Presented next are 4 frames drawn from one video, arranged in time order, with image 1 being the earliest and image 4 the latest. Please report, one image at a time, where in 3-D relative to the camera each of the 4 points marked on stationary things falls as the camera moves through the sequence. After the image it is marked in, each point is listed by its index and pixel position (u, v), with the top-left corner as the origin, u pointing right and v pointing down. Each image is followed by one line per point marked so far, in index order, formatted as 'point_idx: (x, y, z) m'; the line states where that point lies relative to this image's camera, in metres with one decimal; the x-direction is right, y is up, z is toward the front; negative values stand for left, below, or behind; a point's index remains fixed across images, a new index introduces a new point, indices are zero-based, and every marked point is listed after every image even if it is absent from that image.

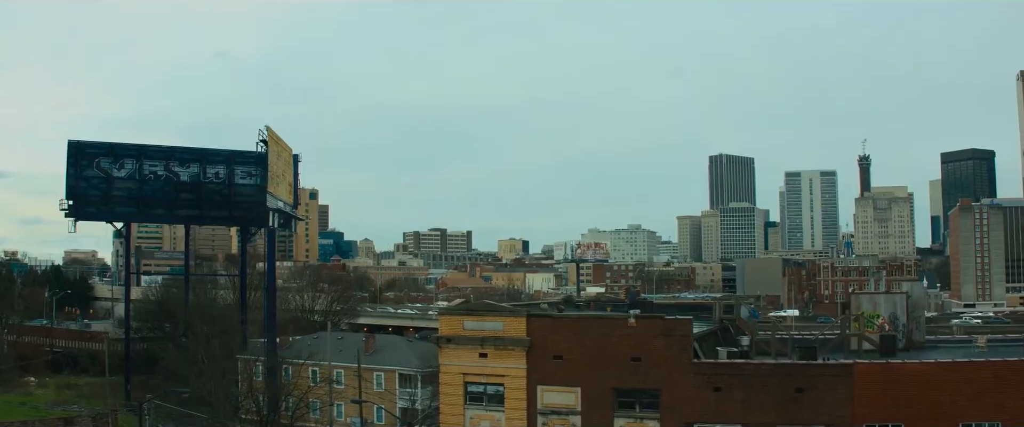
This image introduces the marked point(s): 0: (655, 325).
0: (+3.1, -2.3, +20.0) m
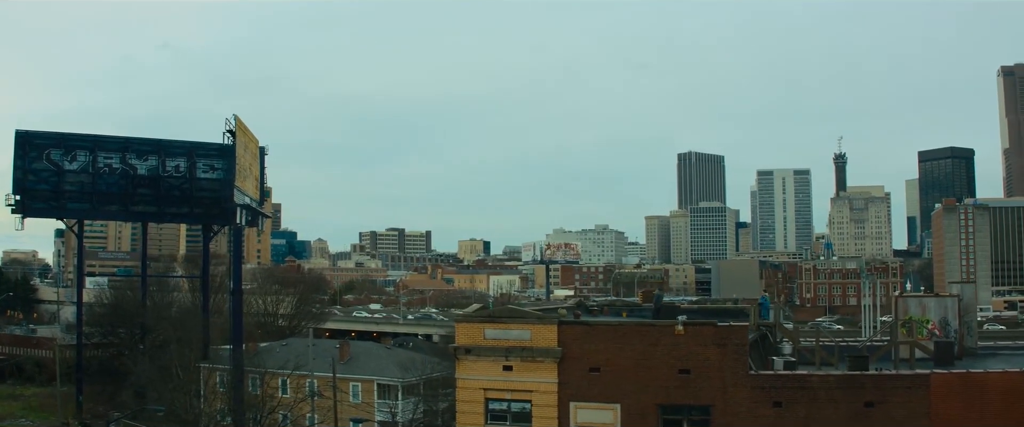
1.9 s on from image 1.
0: (+3.8, -2.3, +18.0) m
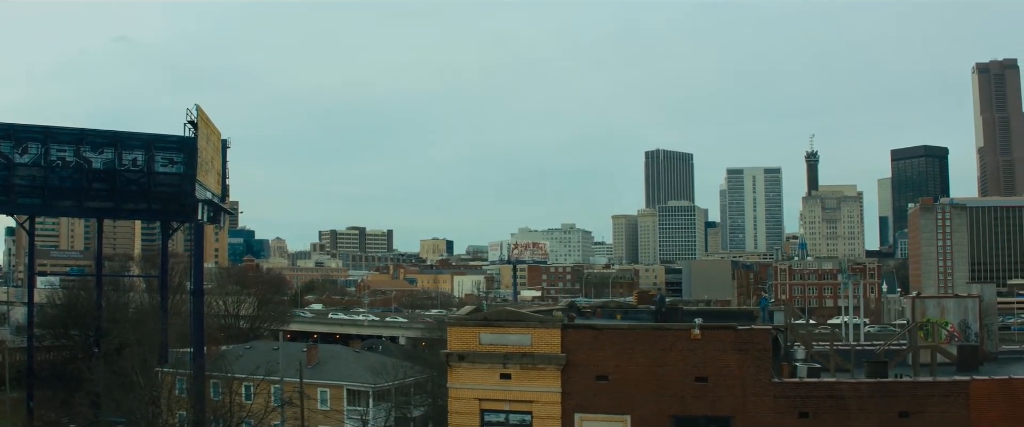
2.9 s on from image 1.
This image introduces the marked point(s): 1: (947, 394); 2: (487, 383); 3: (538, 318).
0: (+3.8, -2.2, +16.5) m
1: (+7.4, -3.1, +15.8) m
2: (-0.5, -3.1, +17.3) m
3: (+0.5, -2.0, +17.4) m
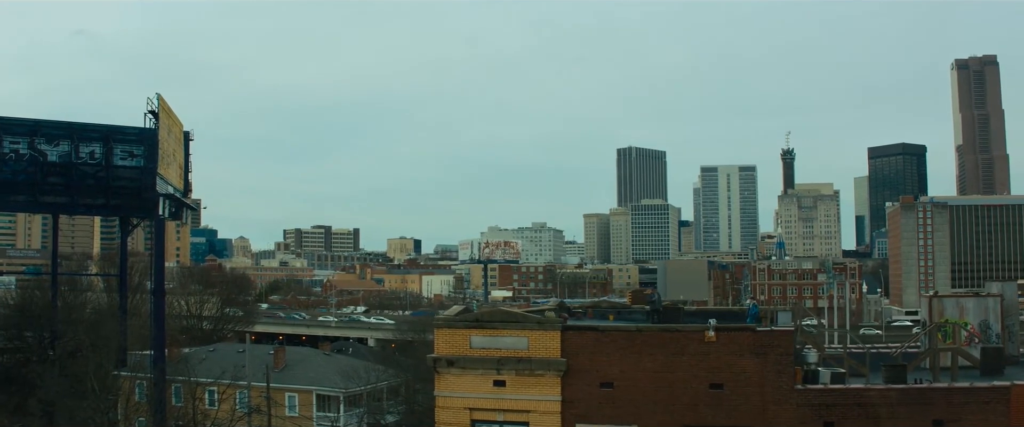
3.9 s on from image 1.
0: (+3.7, -2.0, +15.0) m
1: (+7.4, -2.9, +14.5) m
2: (-0.5, -3.0, +15.7) m
3: (+0.4, -1.8, +15.9) m
